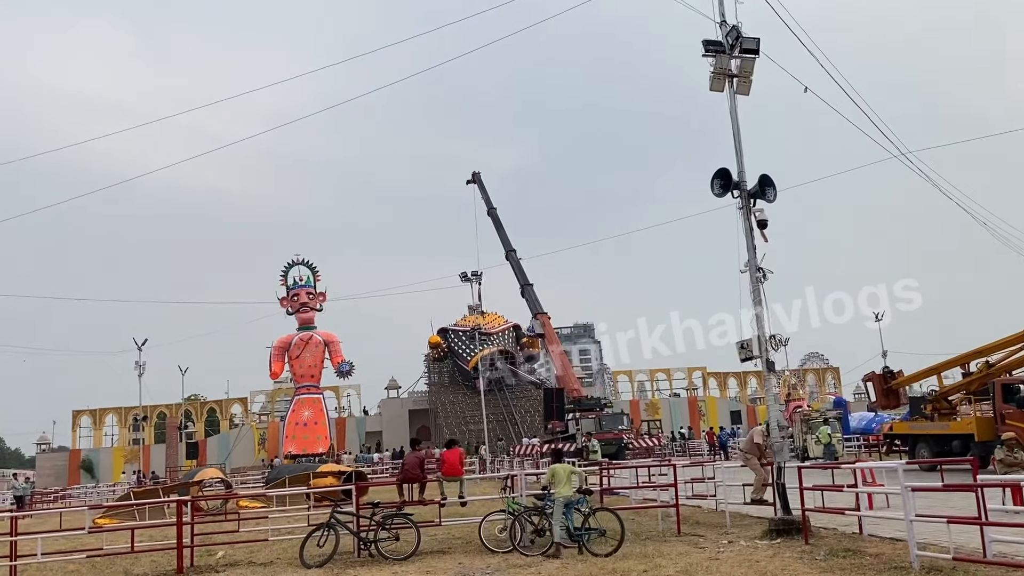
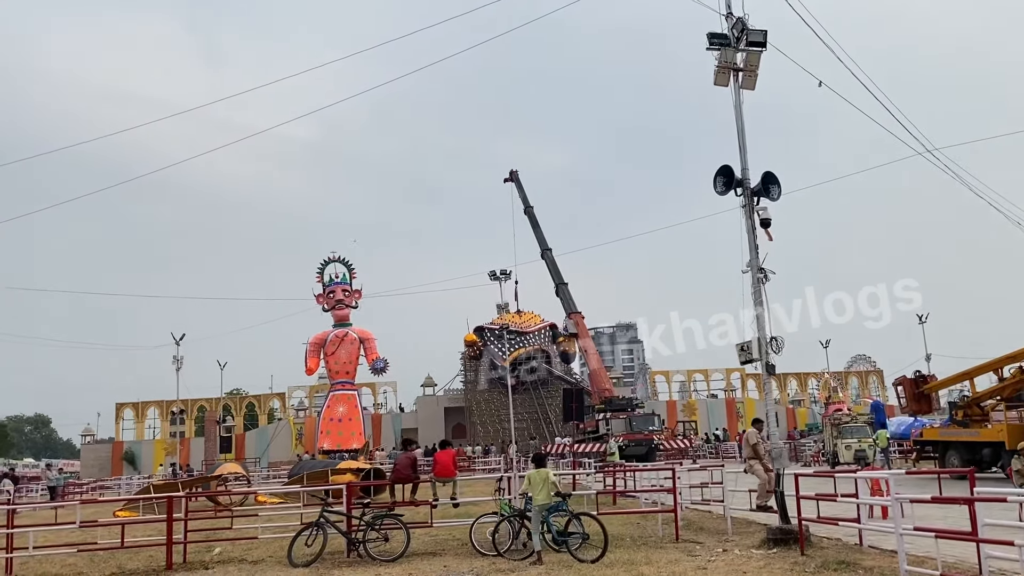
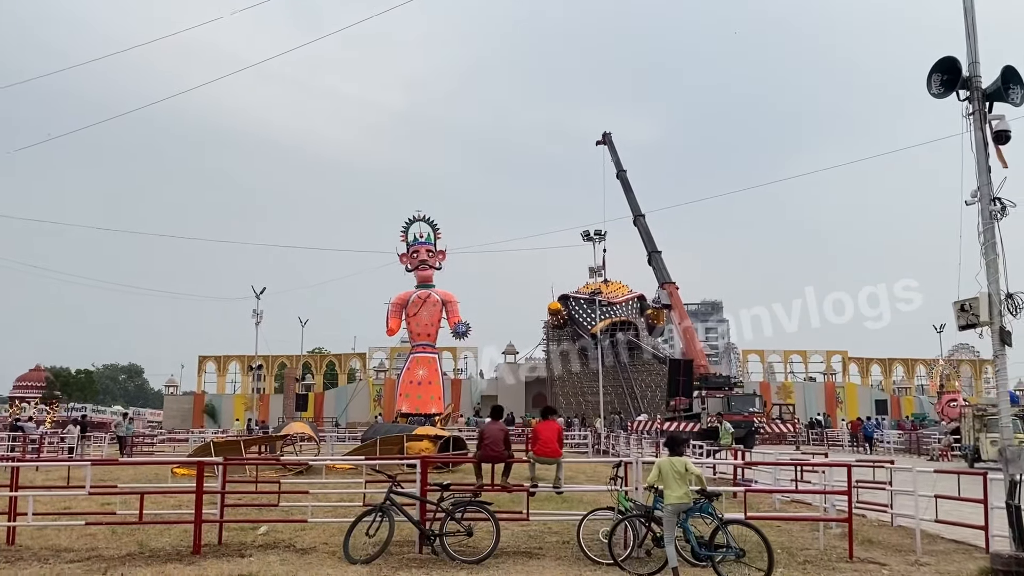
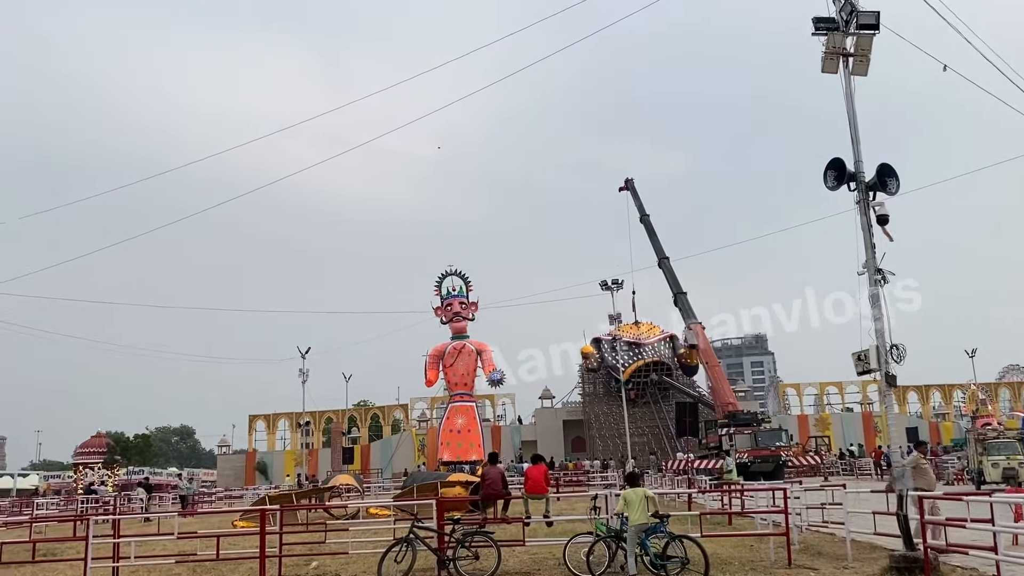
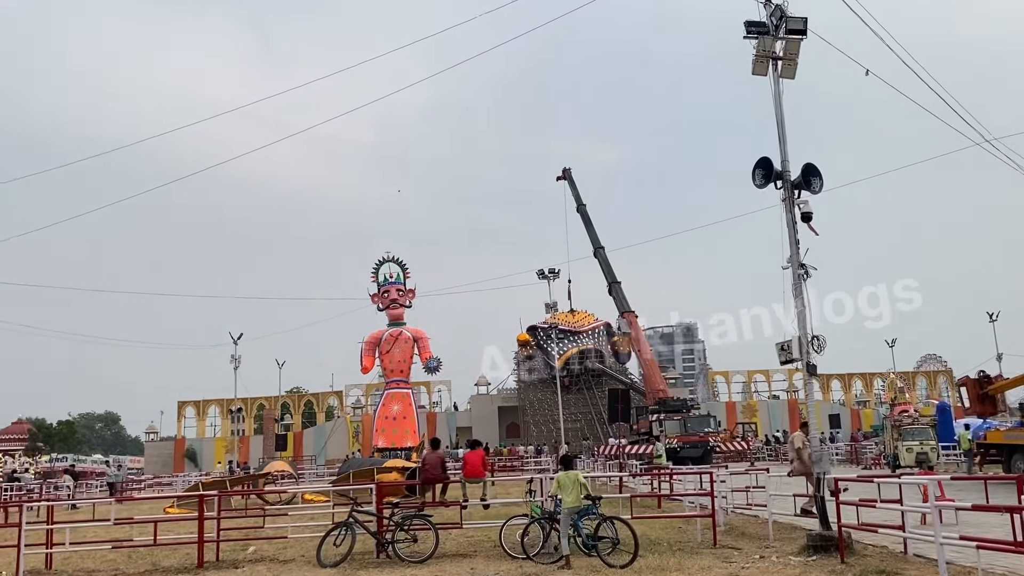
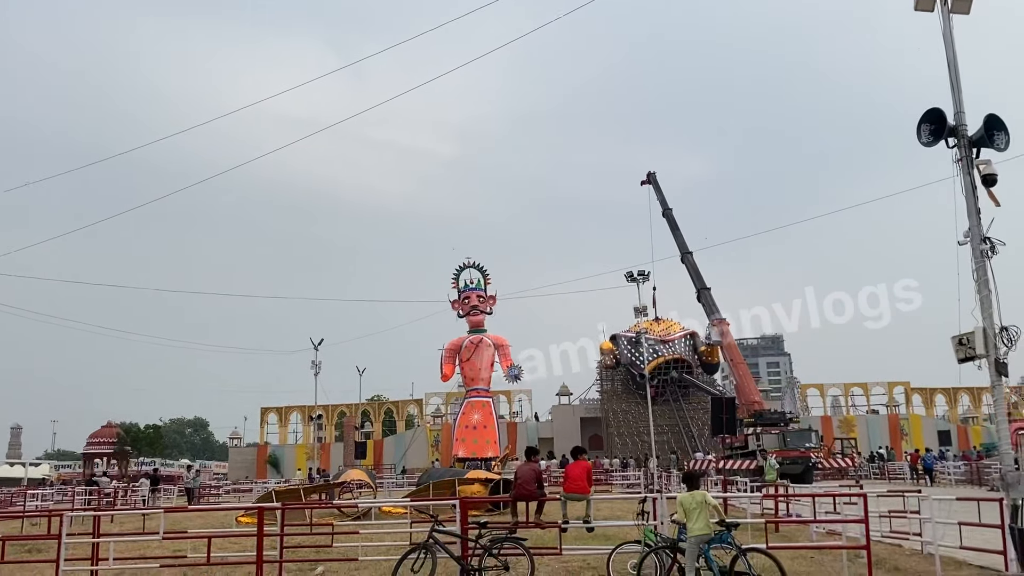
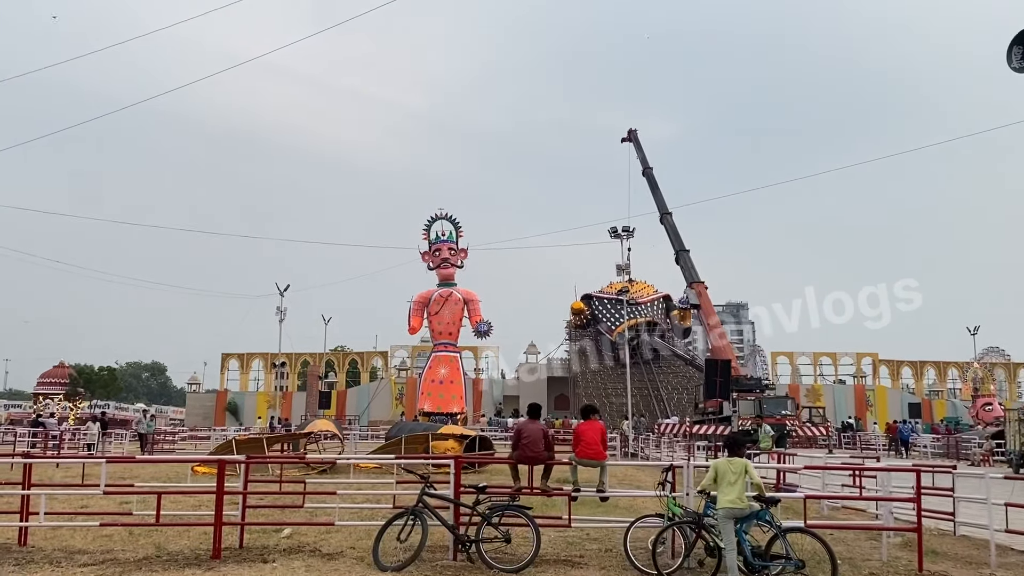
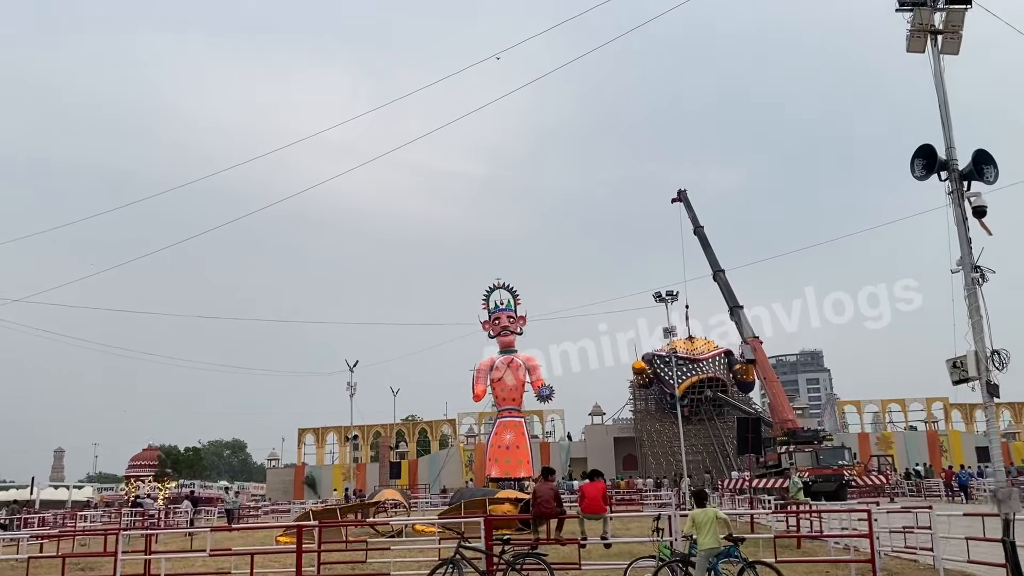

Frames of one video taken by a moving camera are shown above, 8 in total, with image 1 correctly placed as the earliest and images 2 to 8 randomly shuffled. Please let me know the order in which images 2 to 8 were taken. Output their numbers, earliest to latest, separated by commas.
2, 5, 4, 8, 6, 3, 7
